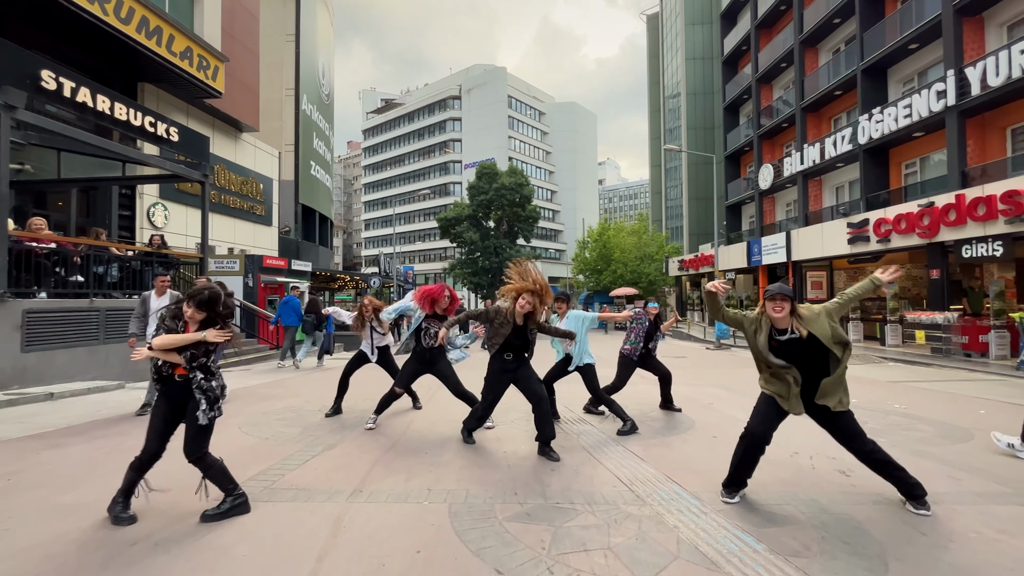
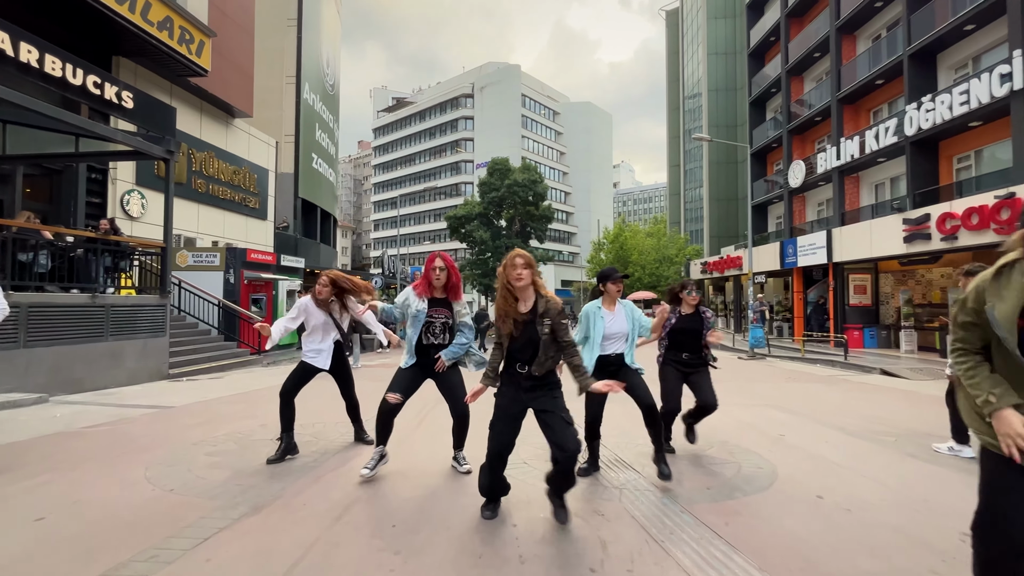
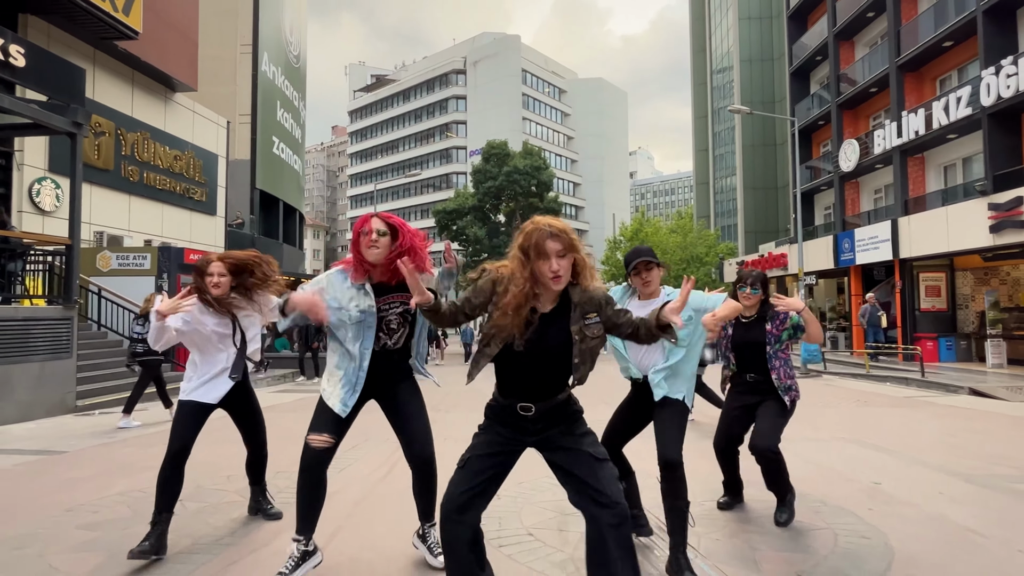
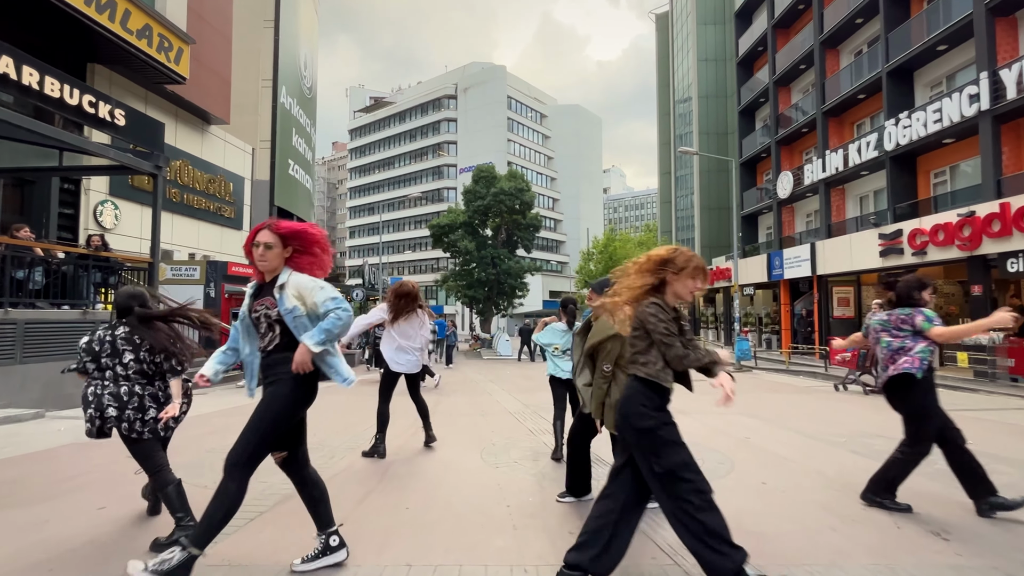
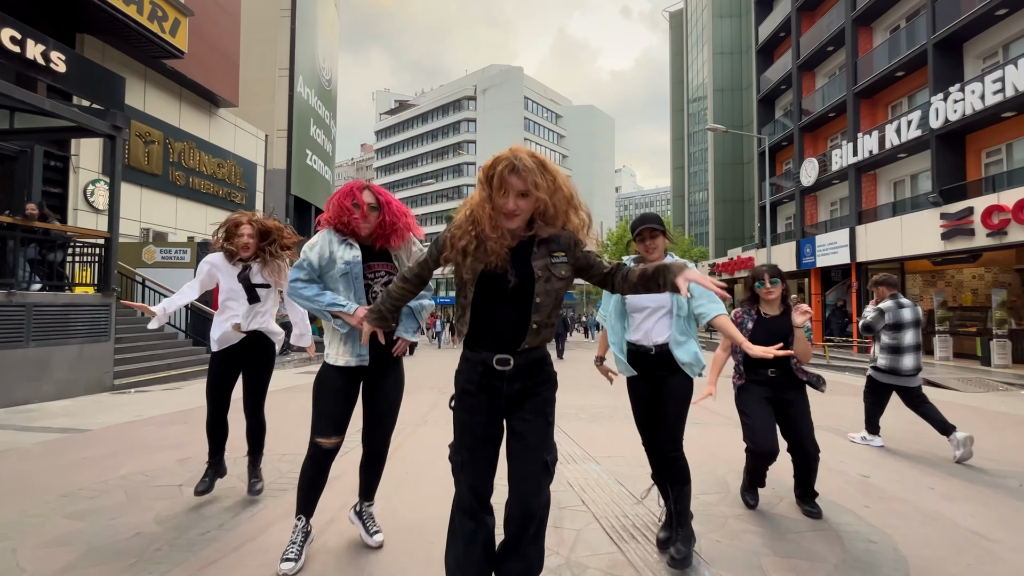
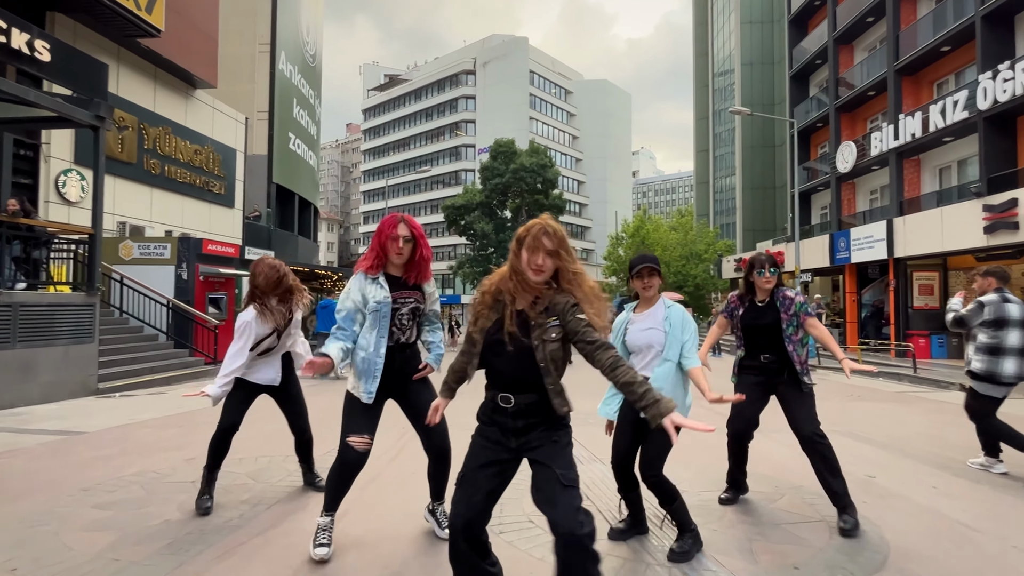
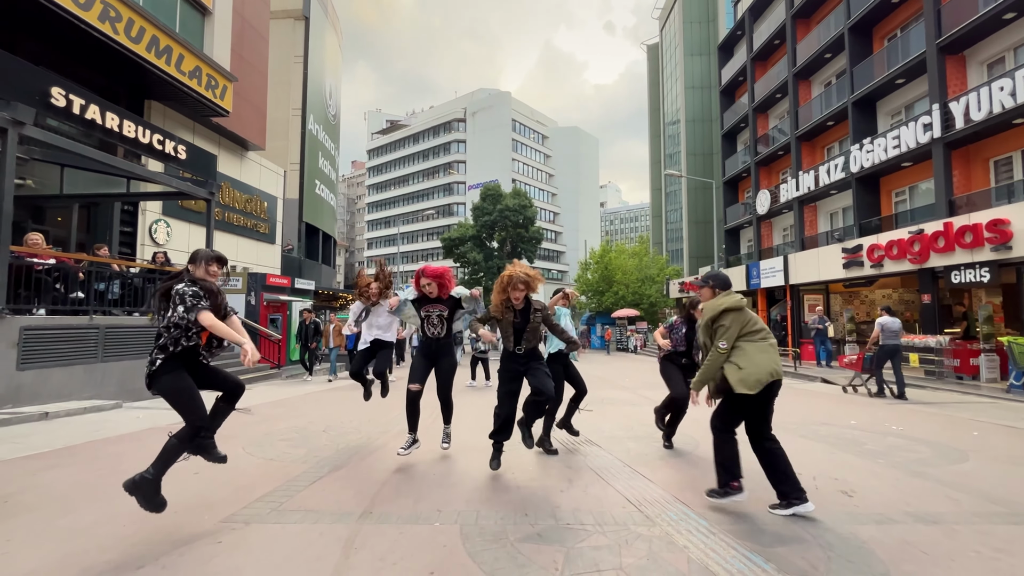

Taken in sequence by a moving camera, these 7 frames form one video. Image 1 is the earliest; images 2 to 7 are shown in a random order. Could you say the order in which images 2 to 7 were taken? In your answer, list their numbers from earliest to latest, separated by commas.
2, 6, 5, 3, 7, 4
